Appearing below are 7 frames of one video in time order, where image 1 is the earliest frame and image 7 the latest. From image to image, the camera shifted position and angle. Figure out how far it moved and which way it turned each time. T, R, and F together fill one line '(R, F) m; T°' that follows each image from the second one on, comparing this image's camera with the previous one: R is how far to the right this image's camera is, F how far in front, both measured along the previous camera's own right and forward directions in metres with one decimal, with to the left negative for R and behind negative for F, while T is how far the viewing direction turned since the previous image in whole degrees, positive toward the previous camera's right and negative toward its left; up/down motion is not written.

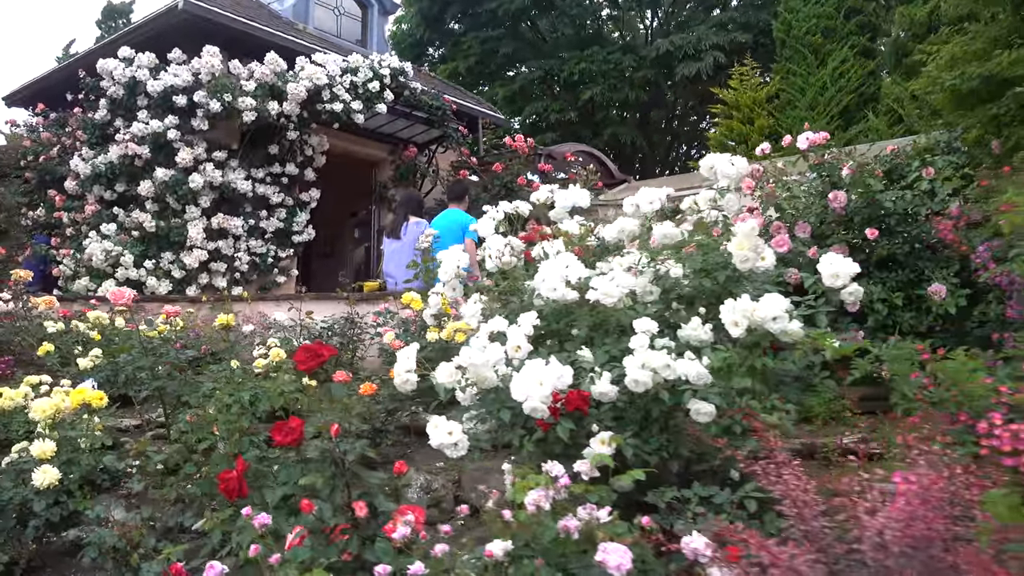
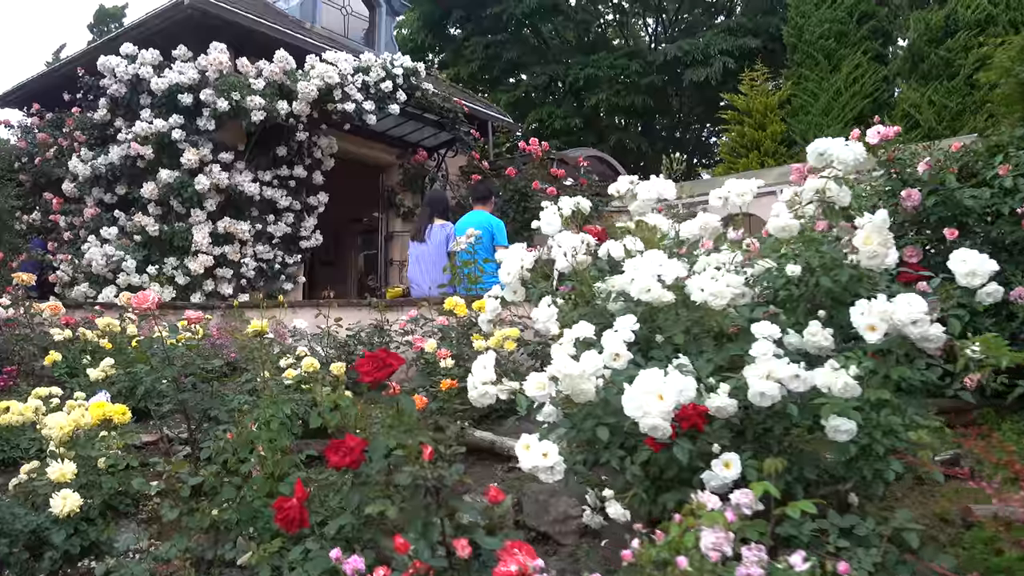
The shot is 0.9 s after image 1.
(-0.3, +0.3) m; +1°
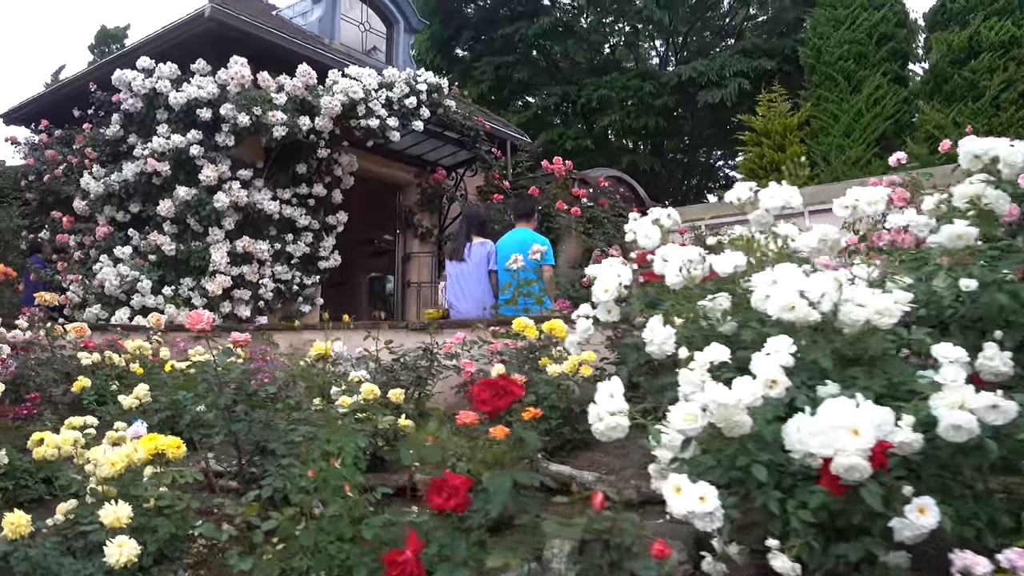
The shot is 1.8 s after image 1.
(-0.4, +0.3) m; +1°
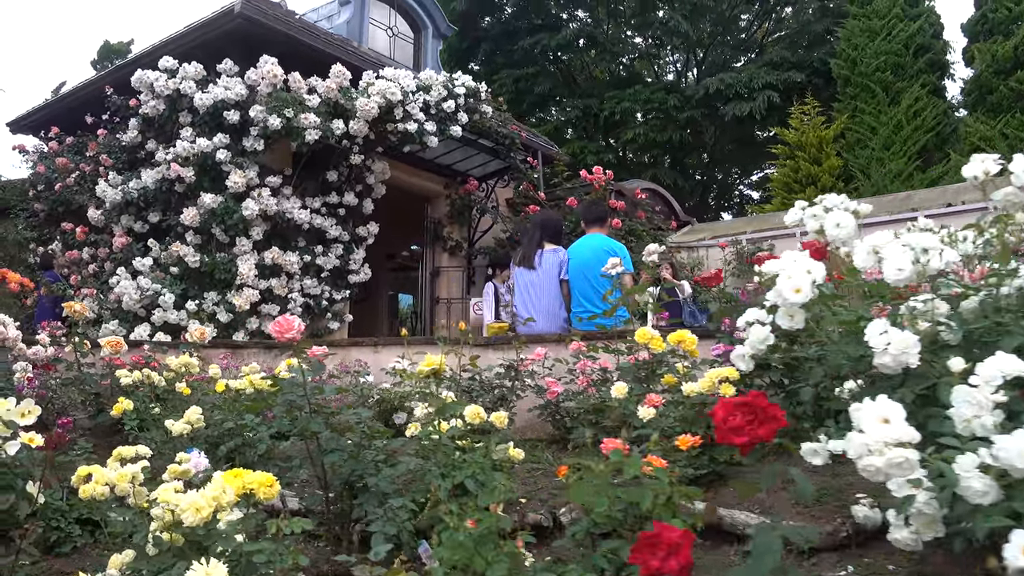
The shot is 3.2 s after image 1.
(-0.5, +0.5) m; +1°
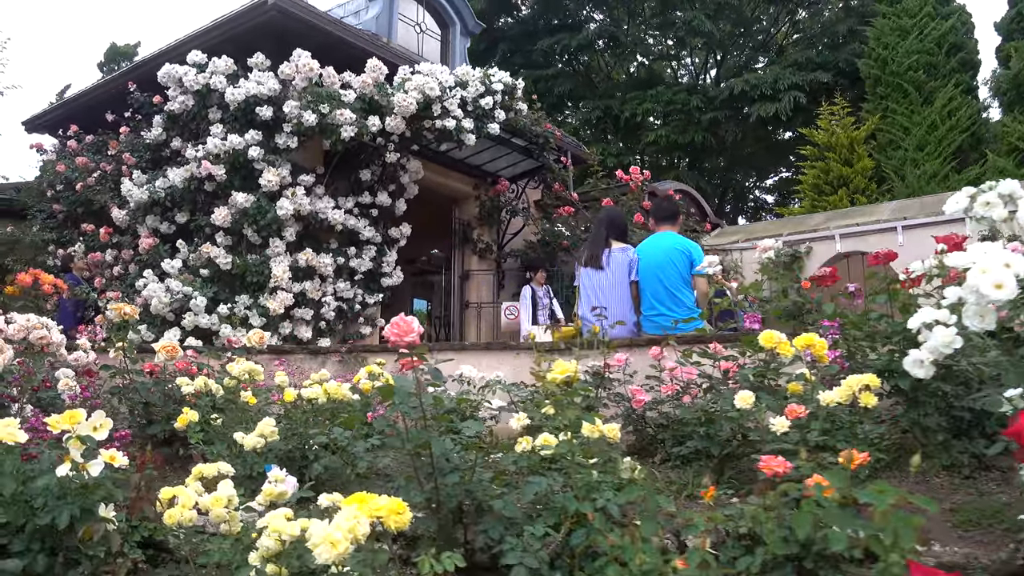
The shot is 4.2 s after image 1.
(-0.4, +0.3) m; 0°
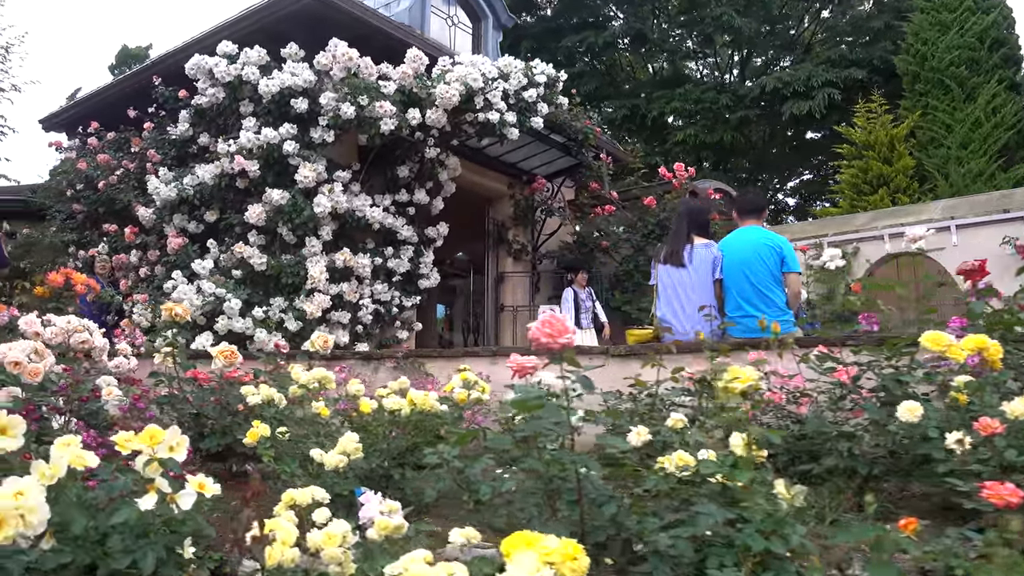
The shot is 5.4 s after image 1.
(-0.4, +0.3) m; 0°
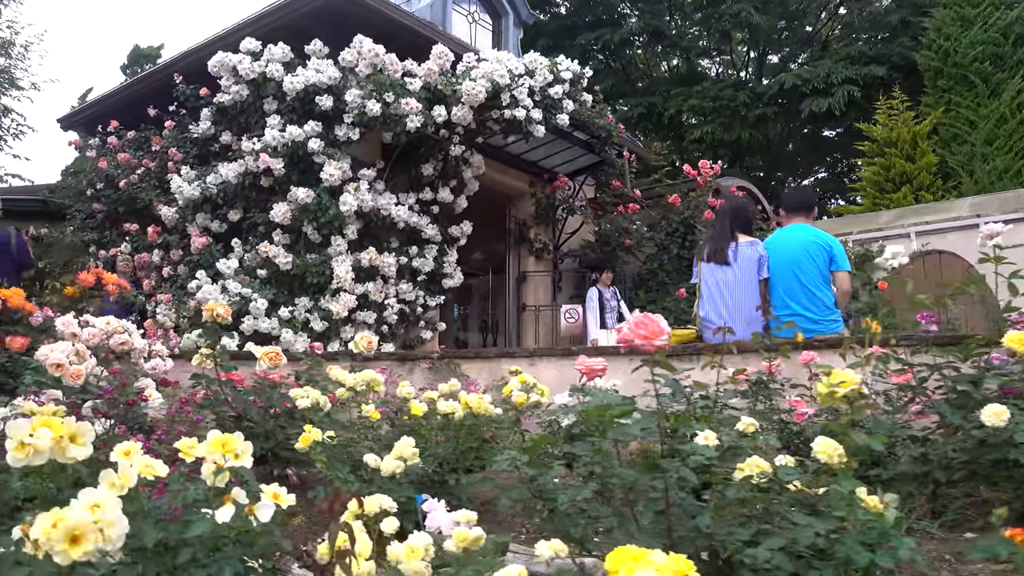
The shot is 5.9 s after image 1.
(-0.2, +0.1) m; 0°
